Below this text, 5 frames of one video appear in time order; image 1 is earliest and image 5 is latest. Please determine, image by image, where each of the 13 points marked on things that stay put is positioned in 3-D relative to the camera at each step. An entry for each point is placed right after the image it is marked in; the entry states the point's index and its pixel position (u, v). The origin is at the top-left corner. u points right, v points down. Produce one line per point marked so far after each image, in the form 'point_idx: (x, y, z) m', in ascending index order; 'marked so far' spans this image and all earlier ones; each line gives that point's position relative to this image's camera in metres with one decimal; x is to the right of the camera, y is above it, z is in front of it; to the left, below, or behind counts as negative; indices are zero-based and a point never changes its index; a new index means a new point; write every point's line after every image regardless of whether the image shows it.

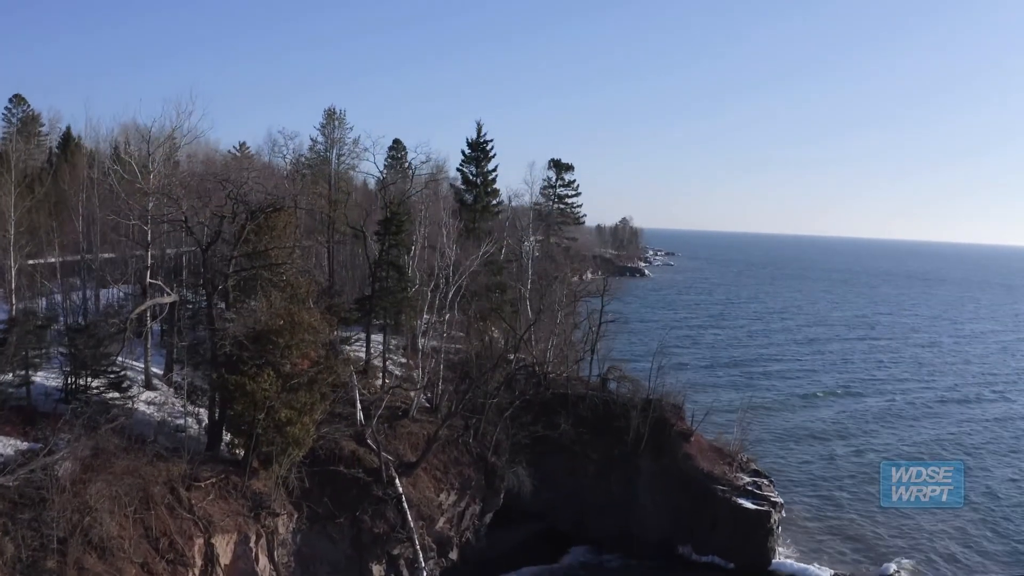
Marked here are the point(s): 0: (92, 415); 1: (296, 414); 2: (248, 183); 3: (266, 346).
0: (-10.4, -3.2, +17.5) m
1: (-5.5, -3.2, +17.9) m
2: (-7.0, +2.8, +18.7) m
3: (-6.1, -1.4, +17.4) m
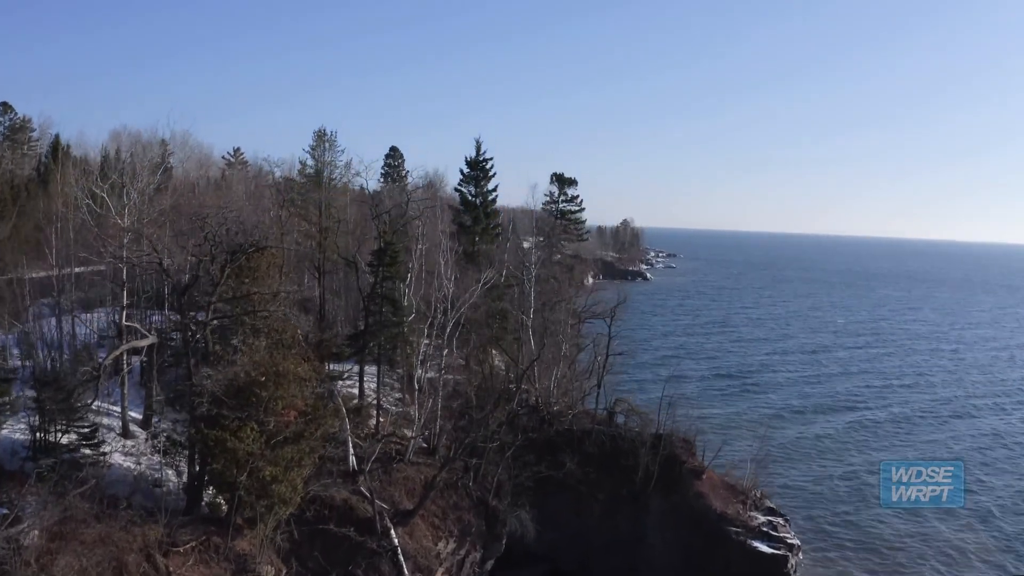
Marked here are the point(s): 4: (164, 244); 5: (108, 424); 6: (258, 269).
0: (-10.3, -4.3, +16.2) m
1: (-5.4, -4.3, +16.6) m
2: (-7.0, +1.7, +17.3) m
3: (-6.0, -2.6, +16.1) m
4: (-8.9, +1.1, +18.0) m
5: (-11.0, -3.7, +19.2) m
6: (-6.2, +0.4, +17.3) m
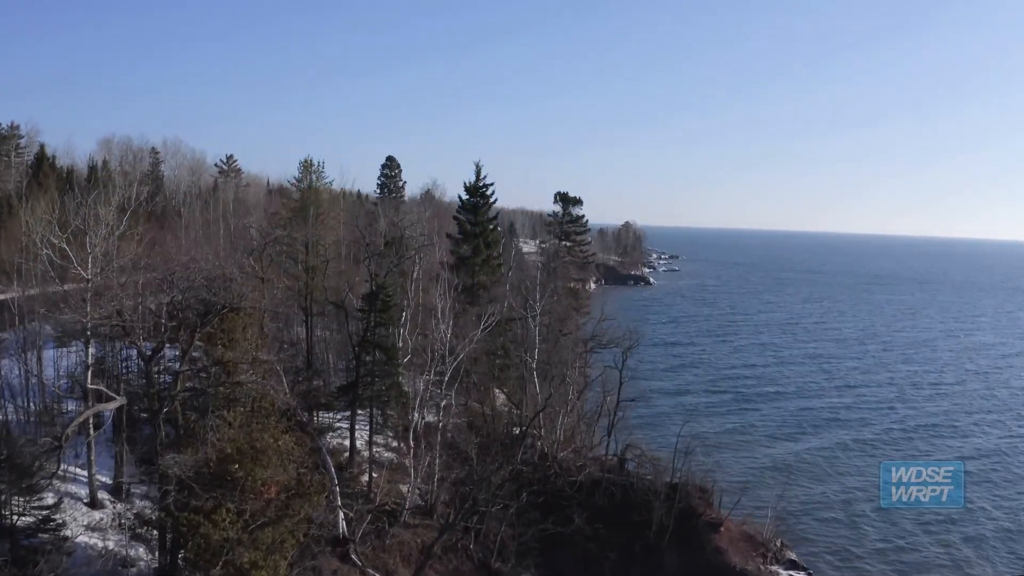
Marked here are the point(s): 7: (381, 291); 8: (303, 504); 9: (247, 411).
0: (-10.2, -5.7, +14.5) m
1: (-5.3, -5.7, +14.9) m
2: (-6.9, +0.3, +15.6) m
3: (-5.9, -3.9, +14.4) m
4: (-8.8, -0.3, +16.3) m
5: (-10.9, -5.1, +17.5) m
6: (-6.1, -1.0, +15.6) m
7: (-3.7, -0.1, +19.7) m
8: (-4.6, -4.8, +15.6) m
9: (-5.6, -2.6, +15.0) m
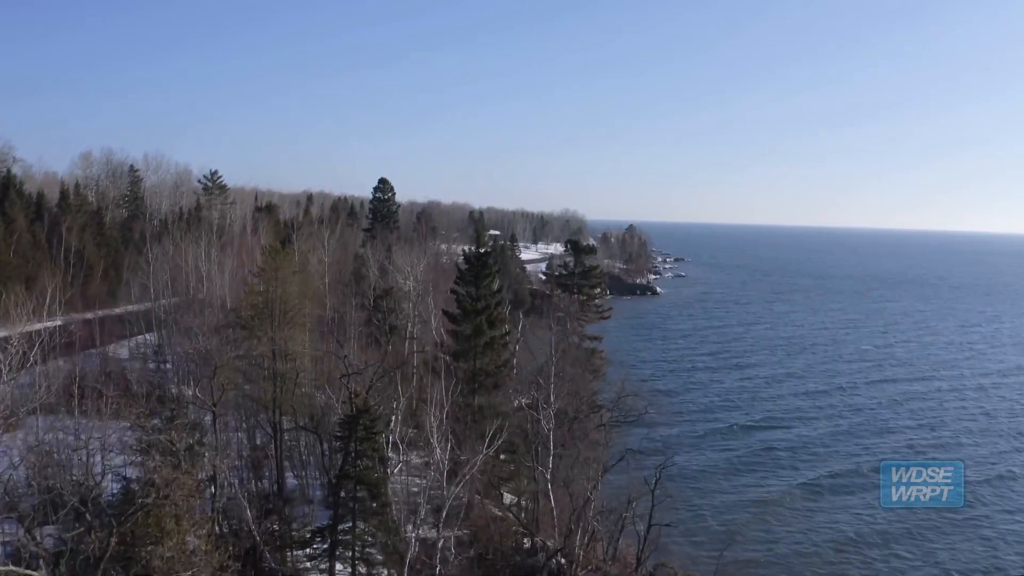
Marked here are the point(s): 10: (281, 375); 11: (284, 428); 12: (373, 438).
0: (-9.9, -8.7, +10.9) m
1: (-4.9, -8.6, +11.3) m
2: (-6.6, -2.6, +11.9) m
3: (-5.6, -6.8, +10.8) m
4: (-8.6, -3.2, +12.7) m
5: (-10.5, -8.0, +13.9) m
6: (-5.9, -3.9, +11.9) m
7: (-3.4, -2.9, +16.1) m
8: (-4.3, -7.7, +12.0) m
9: (-5.3, -5.5, +11.4) m
10: (-5.6, -2.2, +17.2) m
11: (-5.8, -3.4, +18.2) m
12: (-3.3, -3.4, +16.6) m
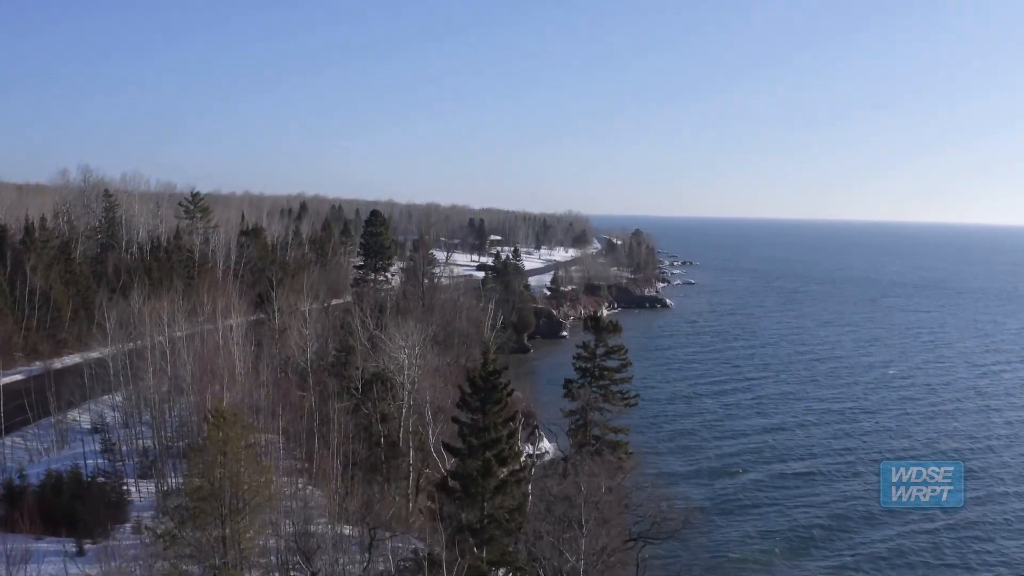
0: (-9.4, -12.2, +6.8) m
1: (-4.5, -12.0, +7.2) m
2: (-6.2, -6.1, +7.7) m
3: (-5.1, -10.3, +6.6) m
4: (-8.1, -6.7, +8.4) m
5: (-10.0, -11.5, +9.8) m
6: (-5.4, -7.3, +7.7) m
7: (-3.0, -6.2, +11.9) m
8: (-3.8, -11.1, +7.9) m
9: (-4.8, -9.0, +7.2) m
10: (-5.2, -5.5, +13.0) m
11: (-5.4, -6.8, +14.0) m
12: (-2.9, -6.8, +12.4) m
